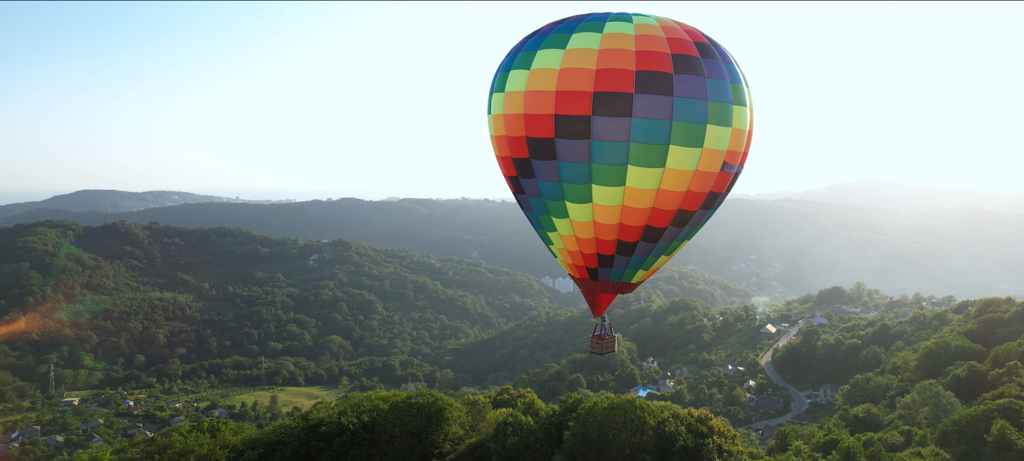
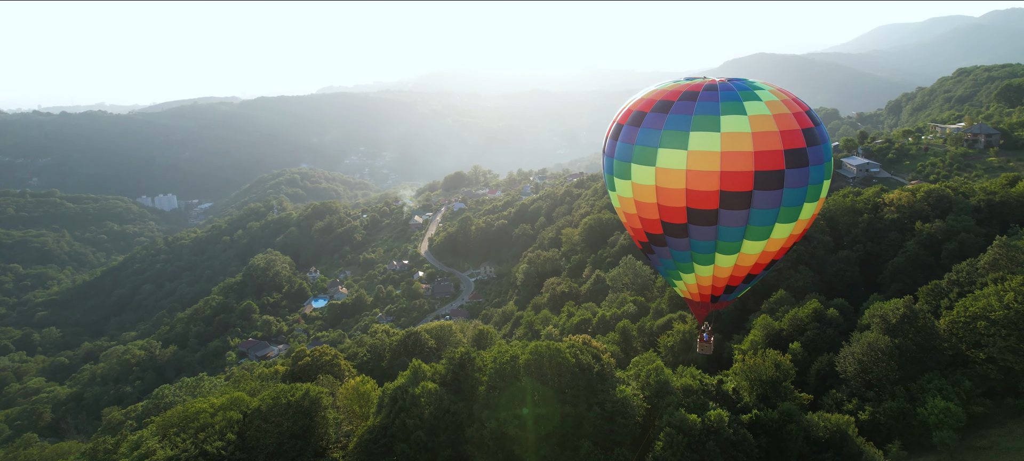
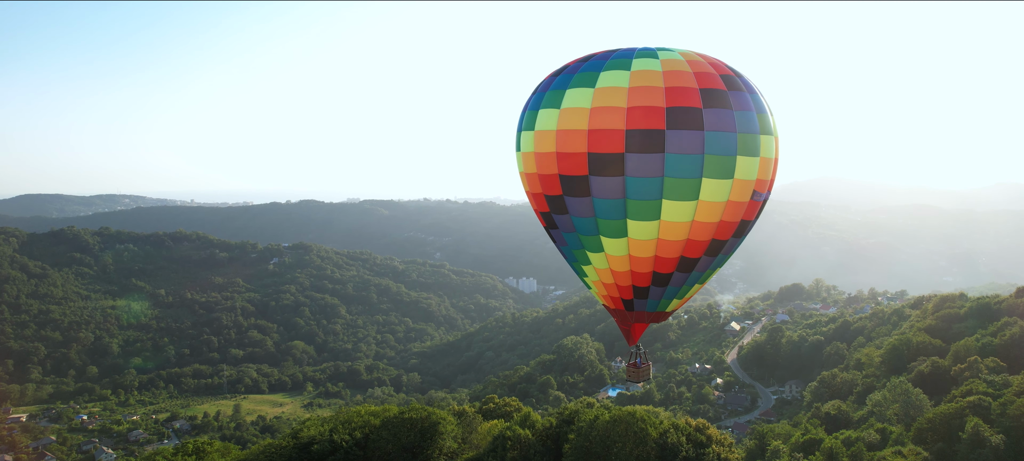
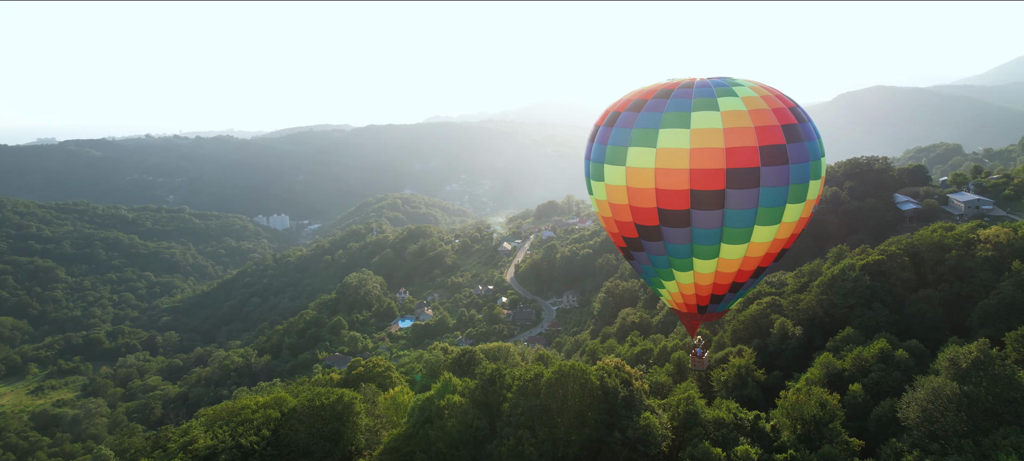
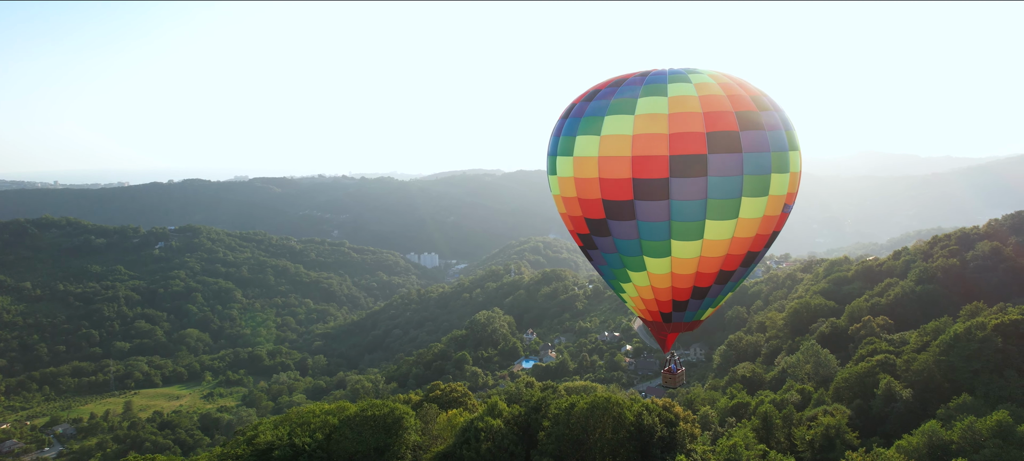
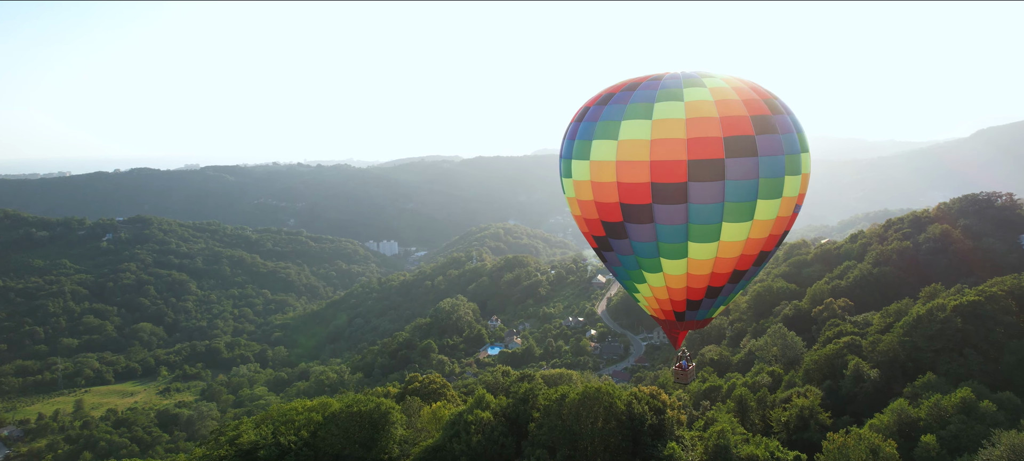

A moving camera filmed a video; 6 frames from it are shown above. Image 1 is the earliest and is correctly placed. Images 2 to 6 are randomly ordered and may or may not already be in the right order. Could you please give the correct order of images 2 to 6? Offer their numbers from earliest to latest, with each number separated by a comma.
3, 5, 6, 4, 2
